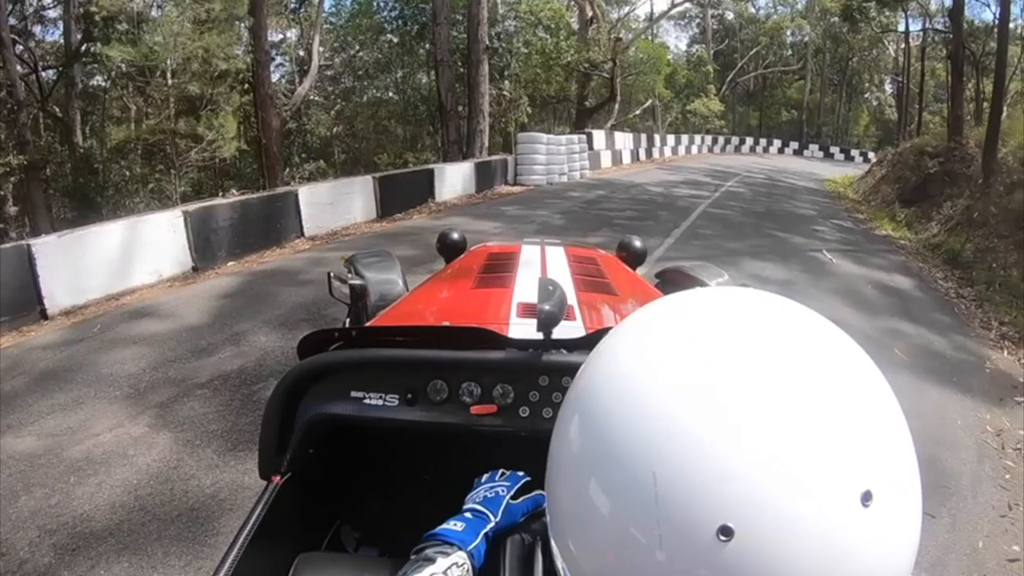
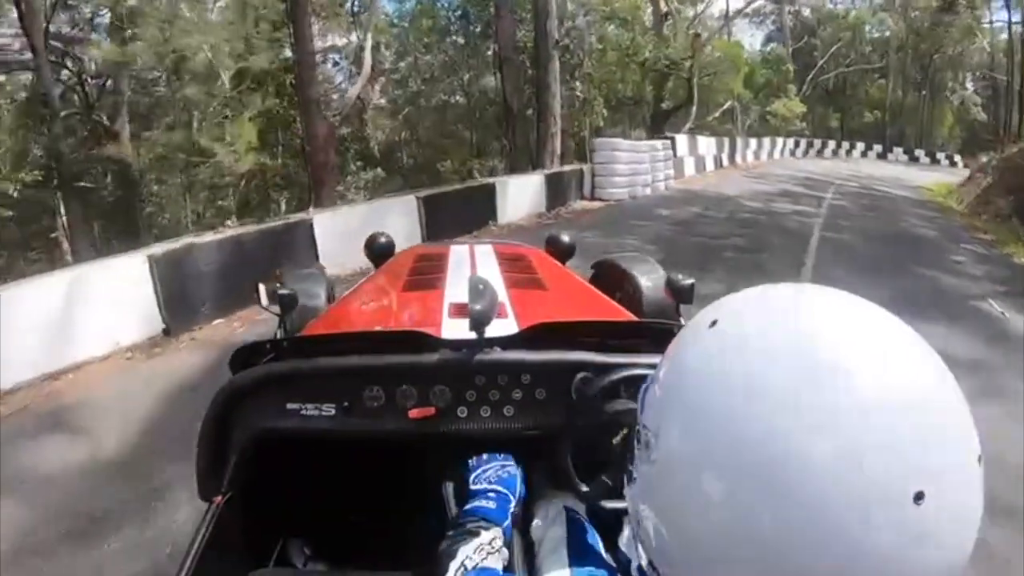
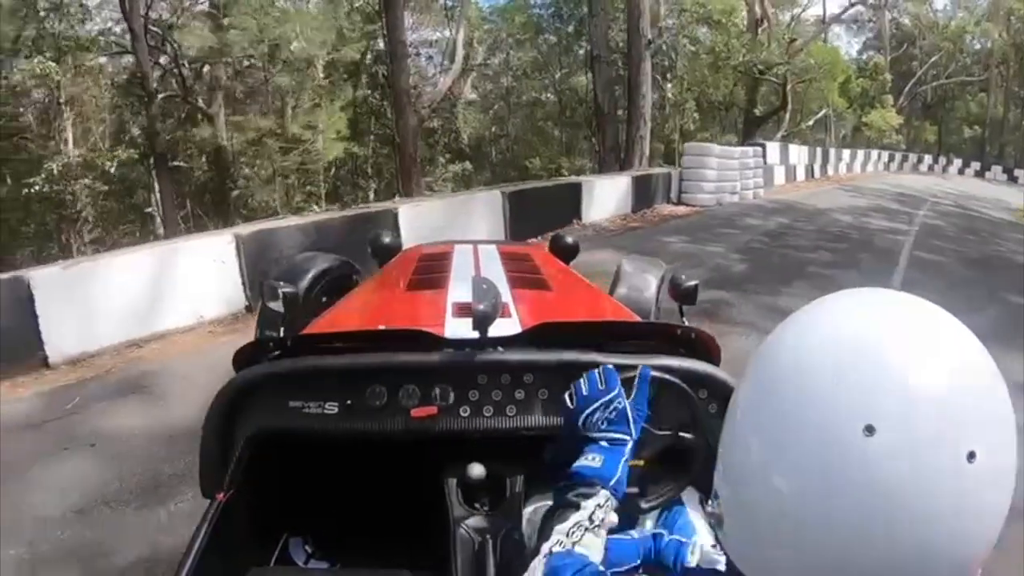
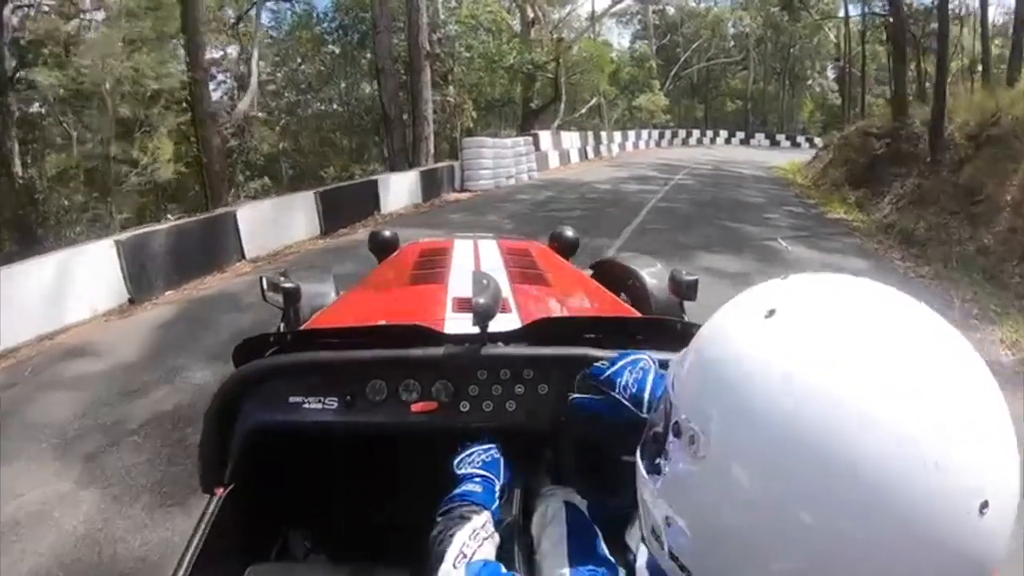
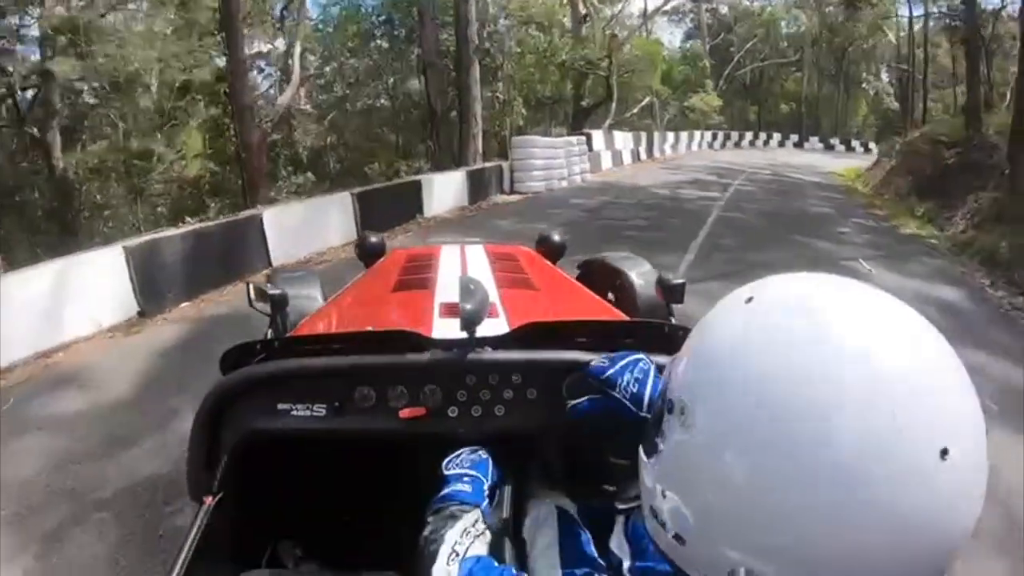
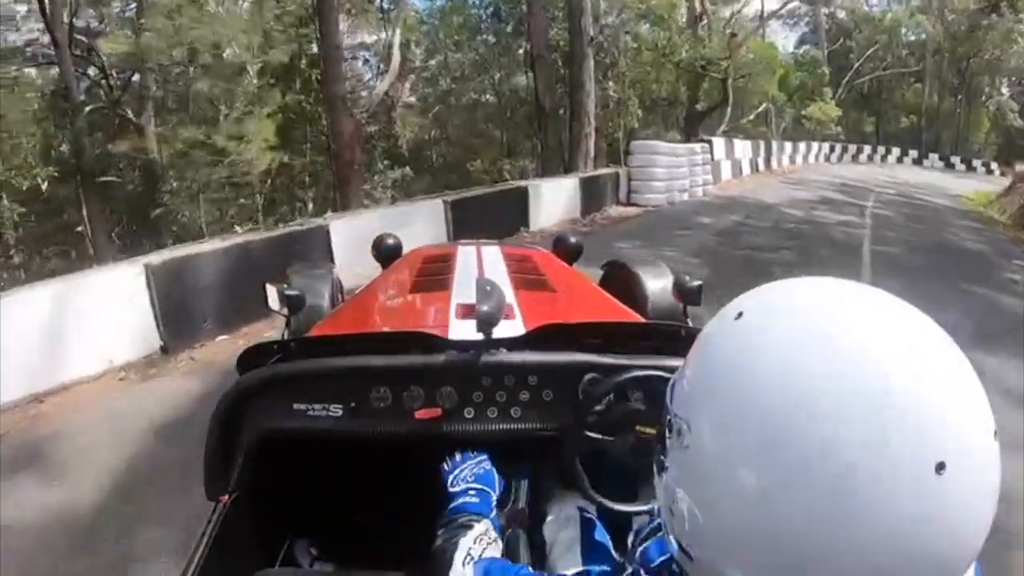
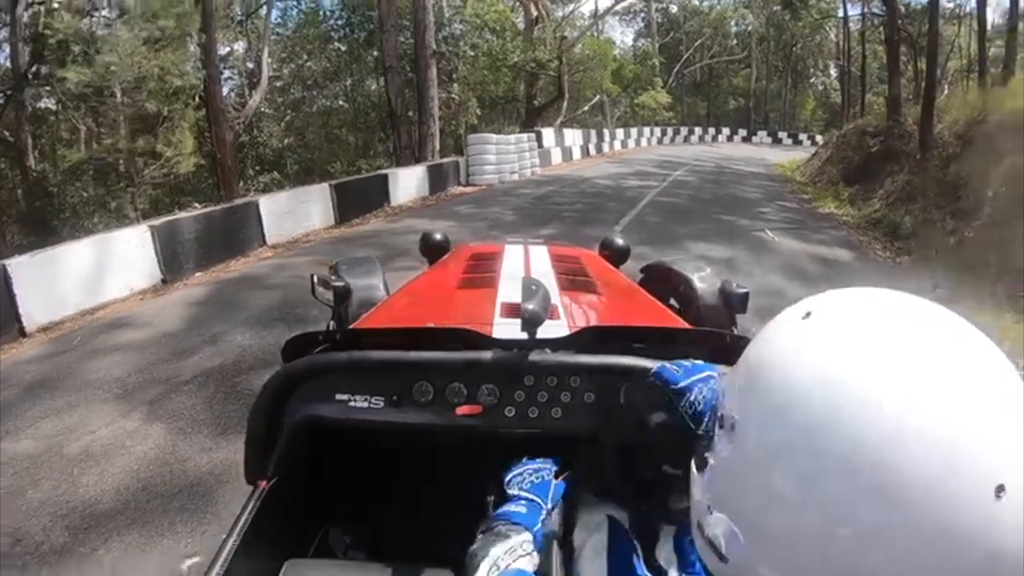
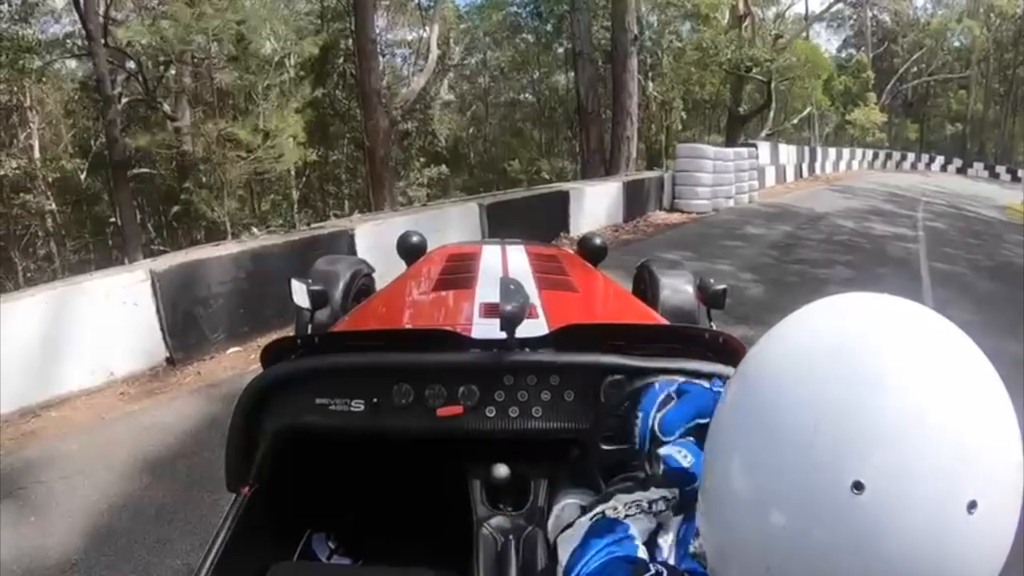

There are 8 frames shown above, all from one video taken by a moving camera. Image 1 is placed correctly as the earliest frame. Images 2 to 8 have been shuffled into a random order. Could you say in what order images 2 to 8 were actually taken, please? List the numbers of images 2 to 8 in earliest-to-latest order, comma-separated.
7, 4, 5, 2, 6, 8, 3
